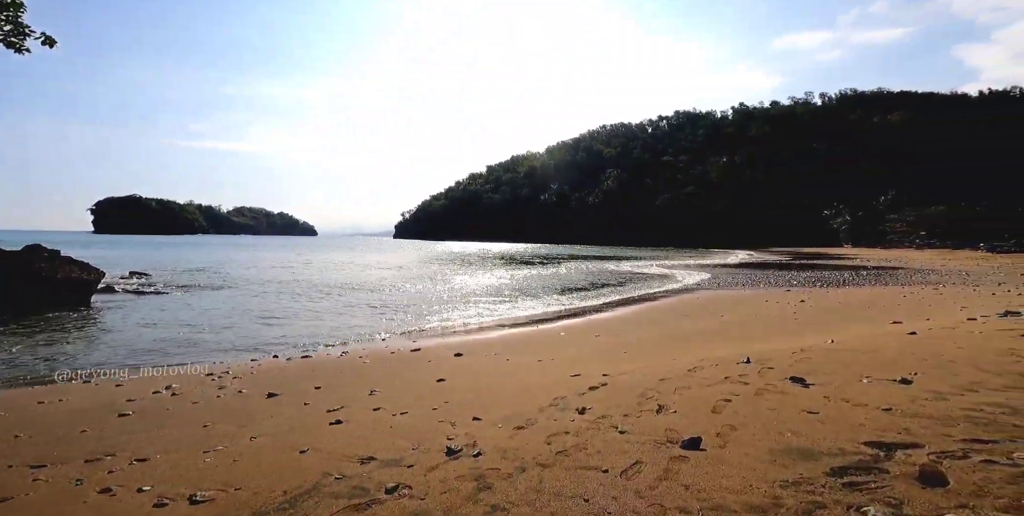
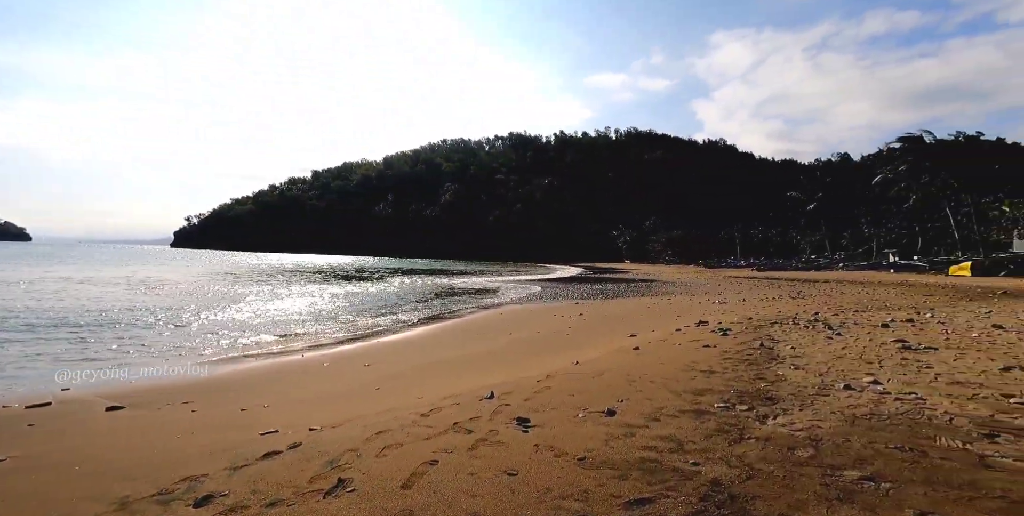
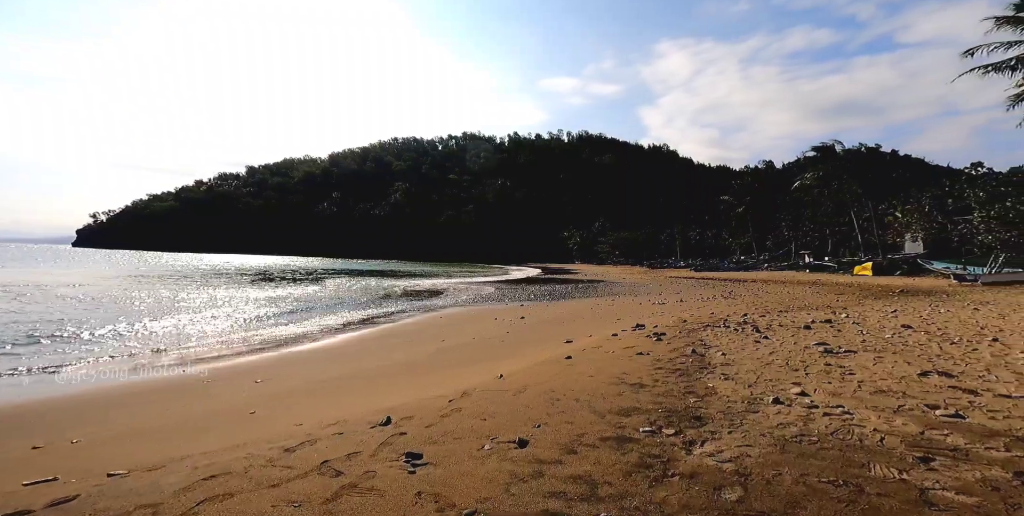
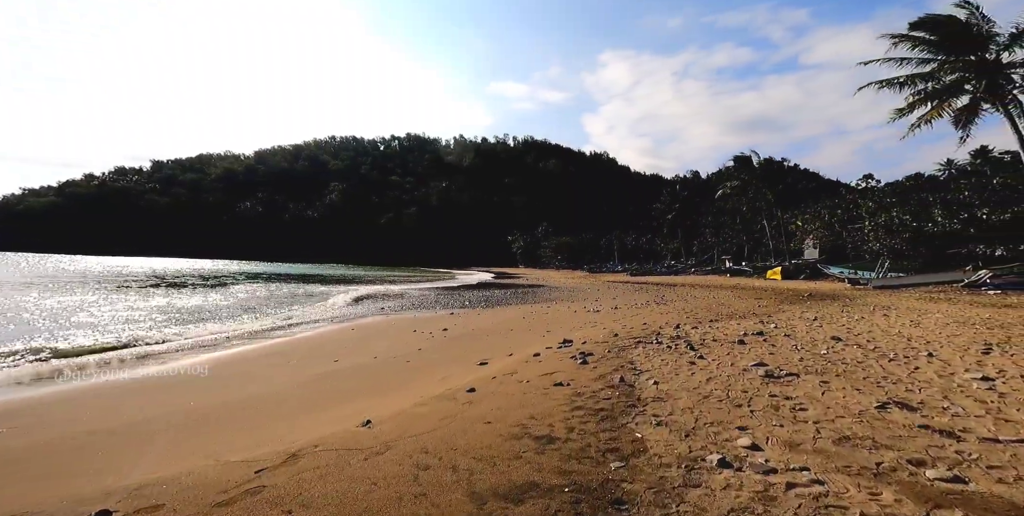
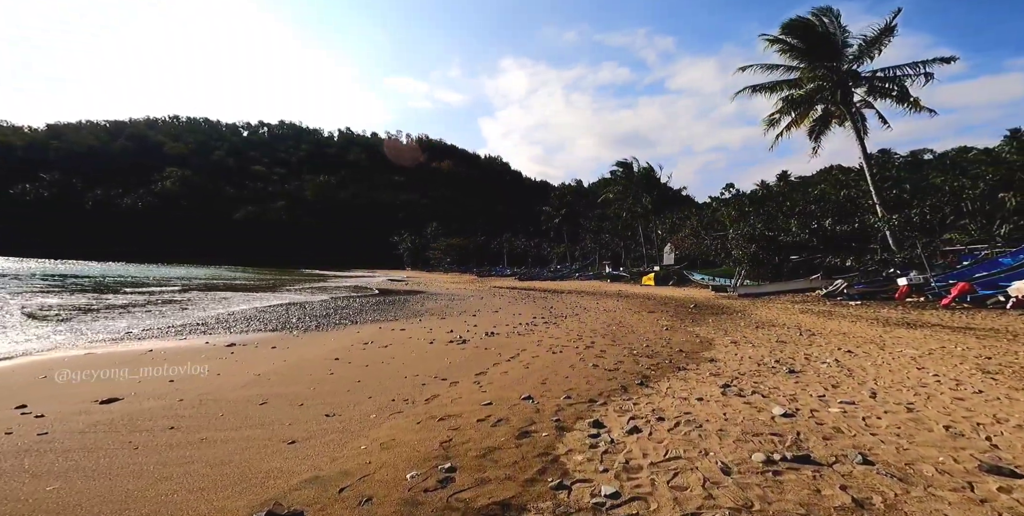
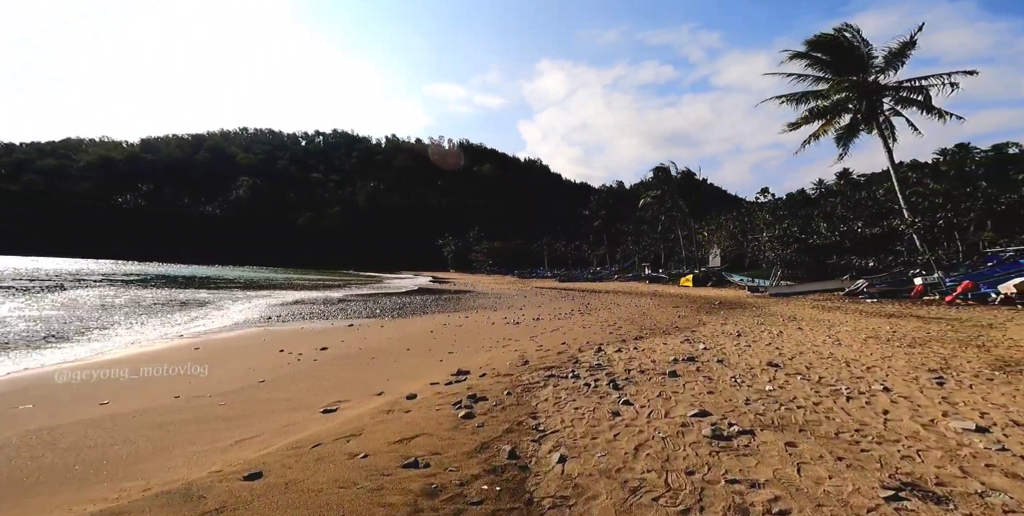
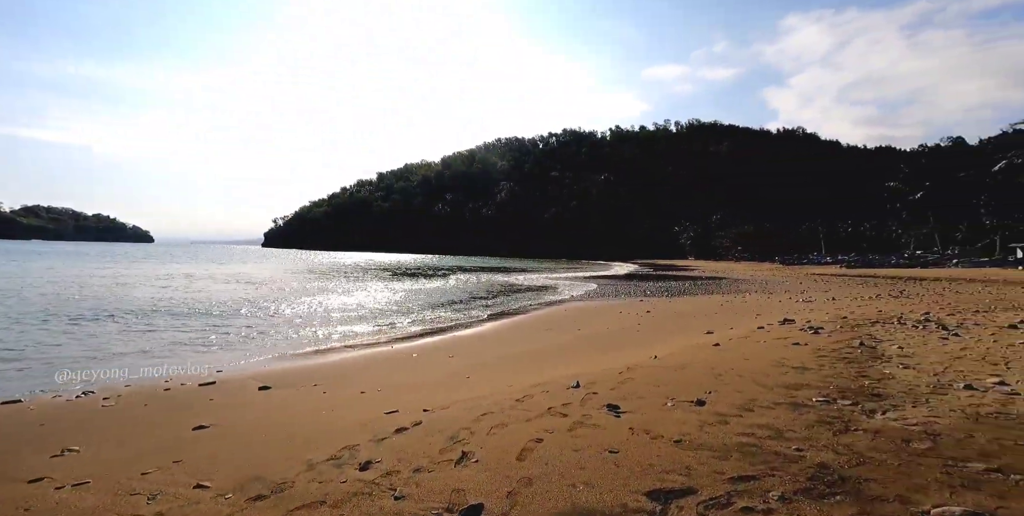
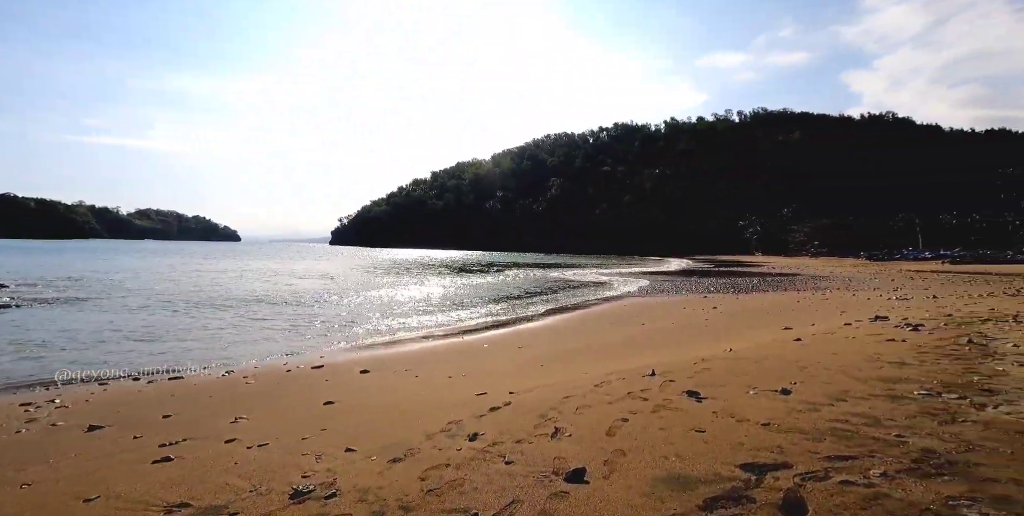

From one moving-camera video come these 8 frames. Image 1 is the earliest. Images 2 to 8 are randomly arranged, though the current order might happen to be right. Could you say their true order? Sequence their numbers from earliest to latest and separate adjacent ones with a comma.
8, 7, 2, 3, 4, 6, 5
